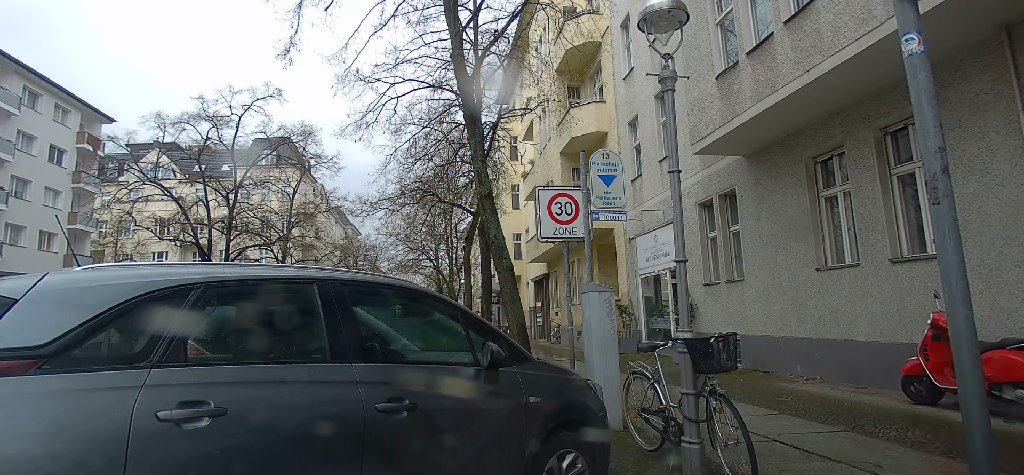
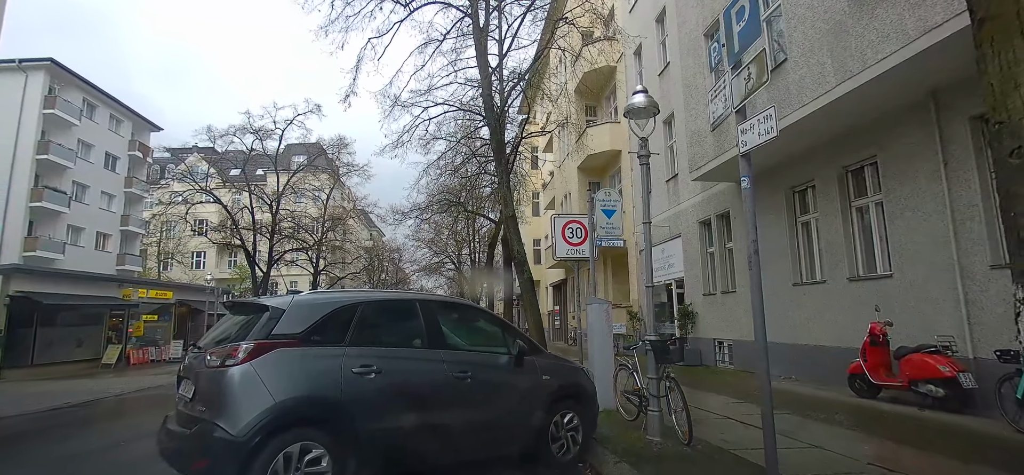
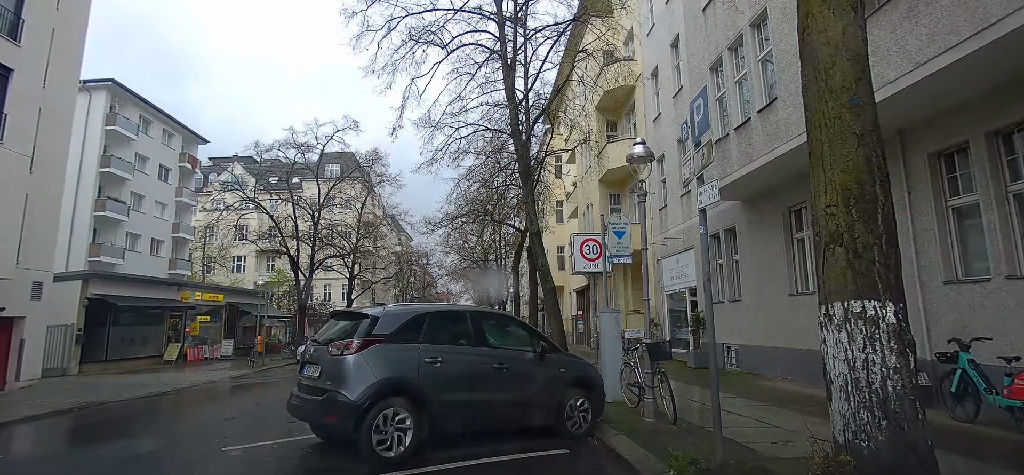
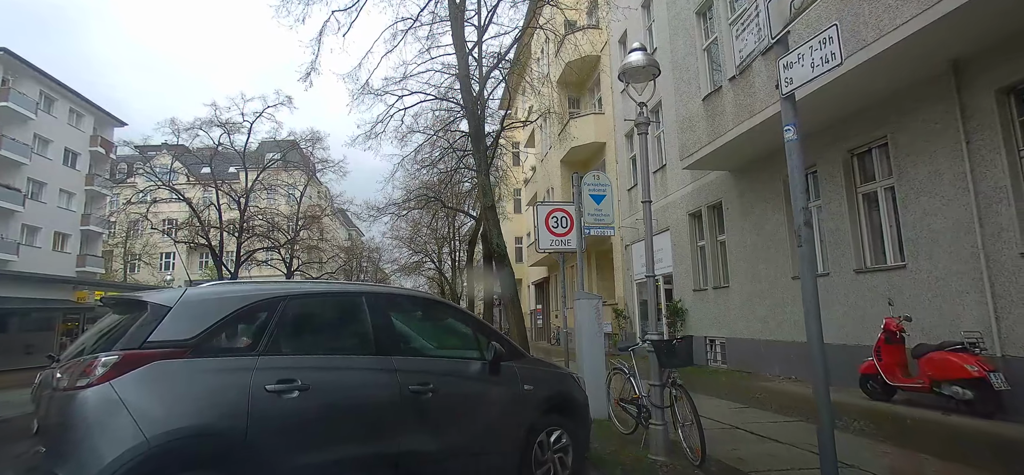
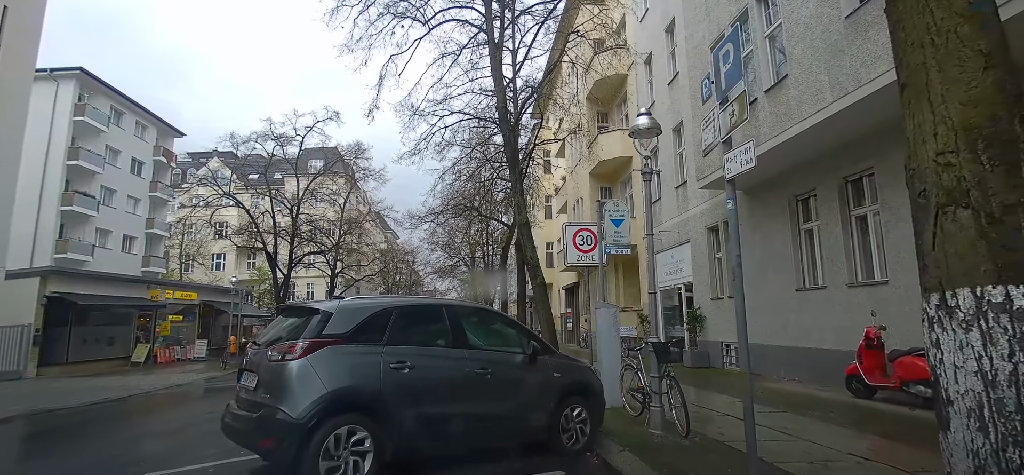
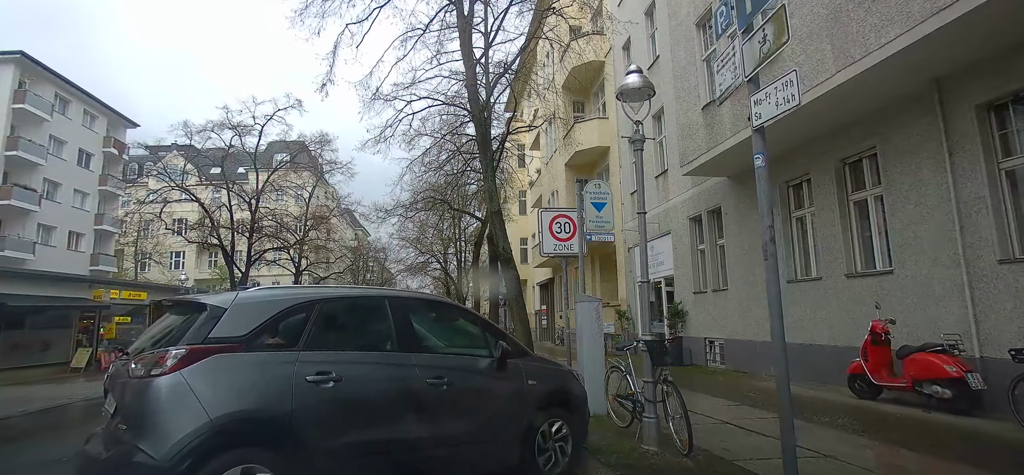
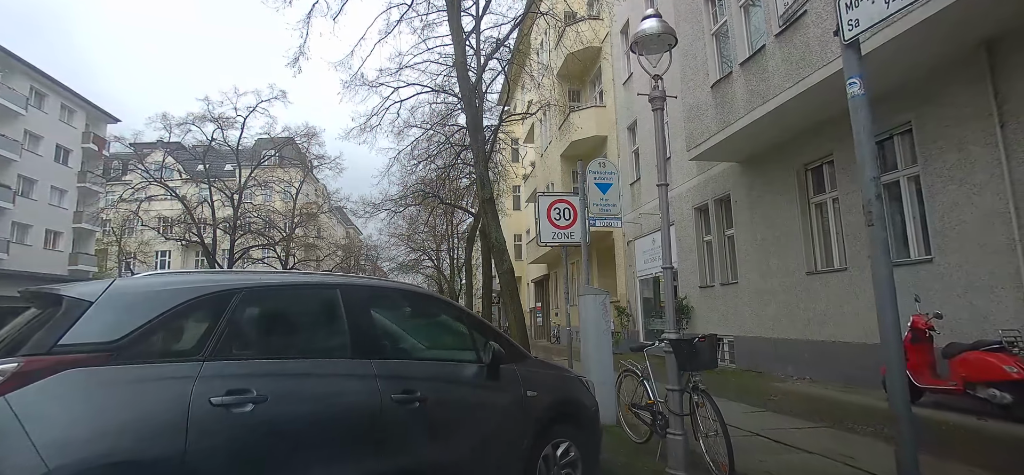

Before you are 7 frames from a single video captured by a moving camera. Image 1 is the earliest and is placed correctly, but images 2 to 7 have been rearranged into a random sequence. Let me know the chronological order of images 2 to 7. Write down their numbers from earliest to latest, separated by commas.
7, 4, 6, 2, 5, 3
